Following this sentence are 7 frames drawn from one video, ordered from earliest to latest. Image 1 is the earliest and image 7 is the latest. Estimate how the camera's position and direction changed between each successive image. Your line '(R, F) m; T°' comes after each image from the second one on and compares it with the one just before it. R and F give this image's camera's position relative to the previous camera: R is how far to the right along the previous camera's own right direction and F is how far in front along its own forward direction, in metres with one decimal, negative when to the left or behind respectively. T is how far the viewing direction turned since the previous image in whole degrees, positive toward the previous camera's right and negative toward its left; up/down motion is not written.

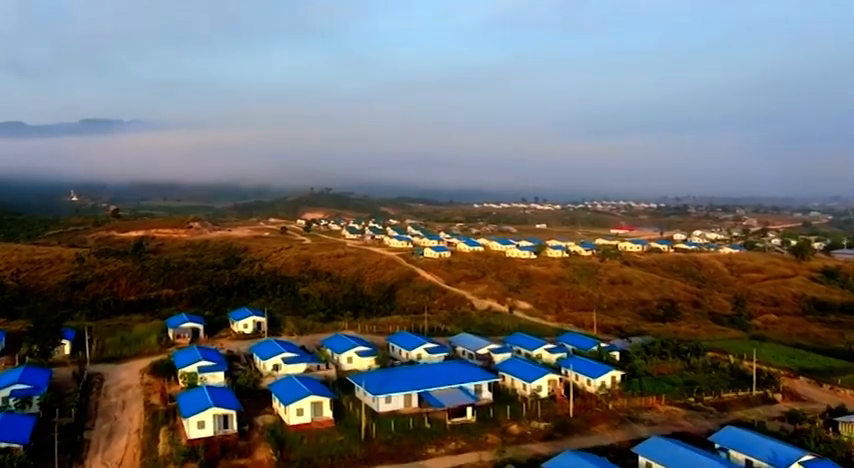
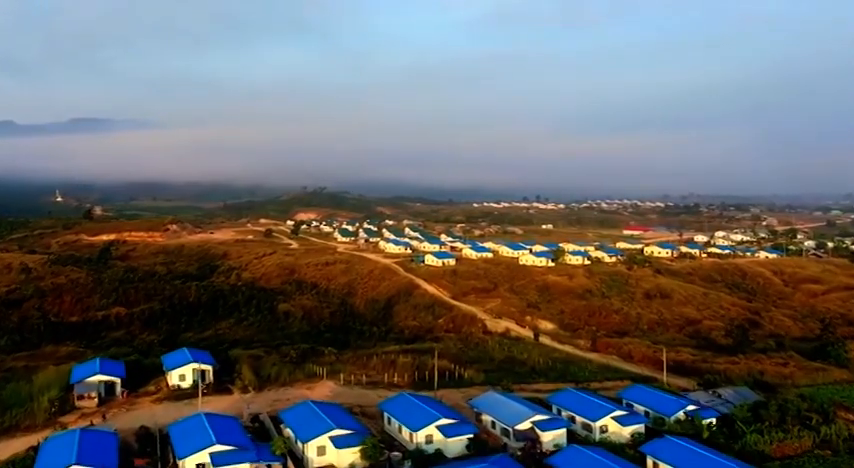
(-0.3, +9.3) m; 0°
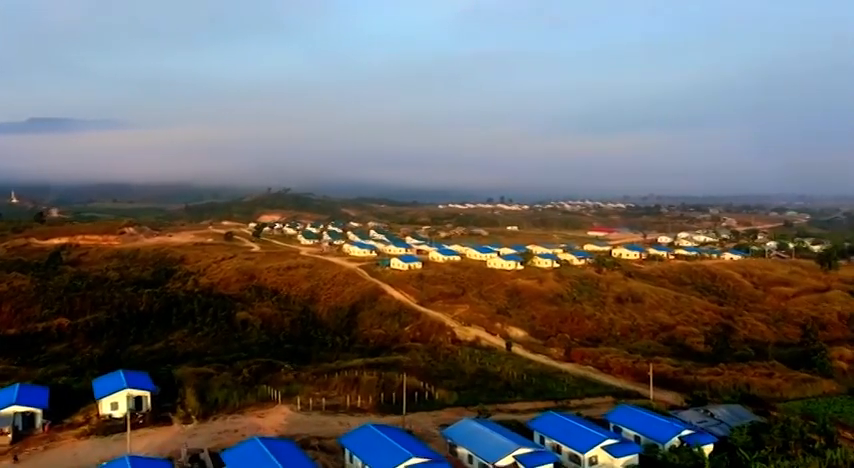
(-0.1, +2.3) m; +3°
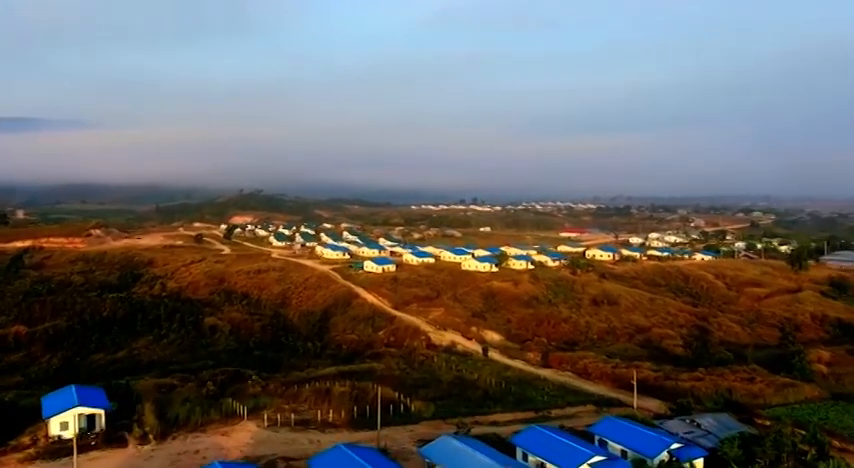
(-0.1, +1.0) m; +2°
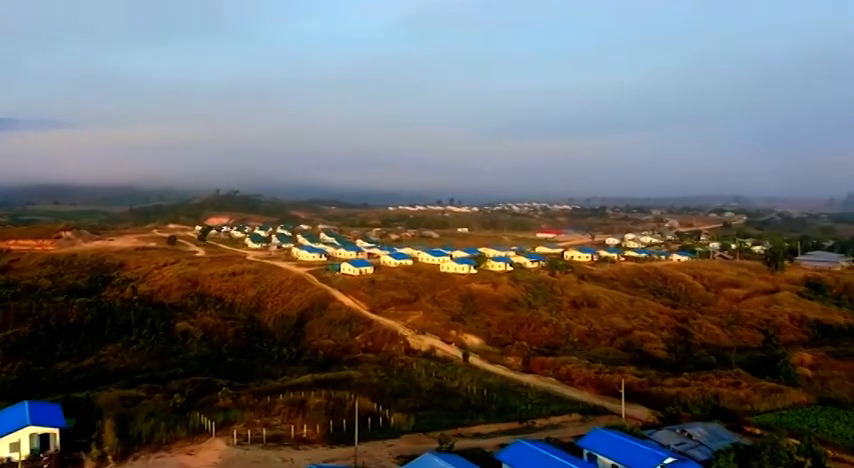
(-0.1, +0.9) m; +2°
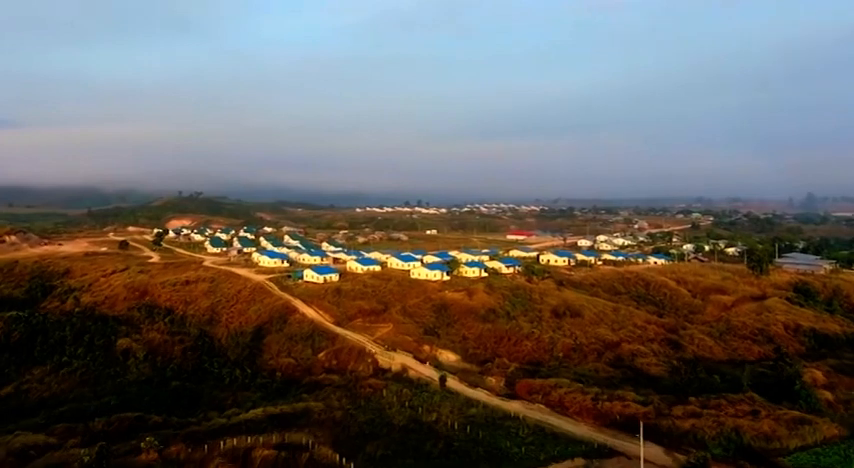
(-0.2, +4.1) m; +3°
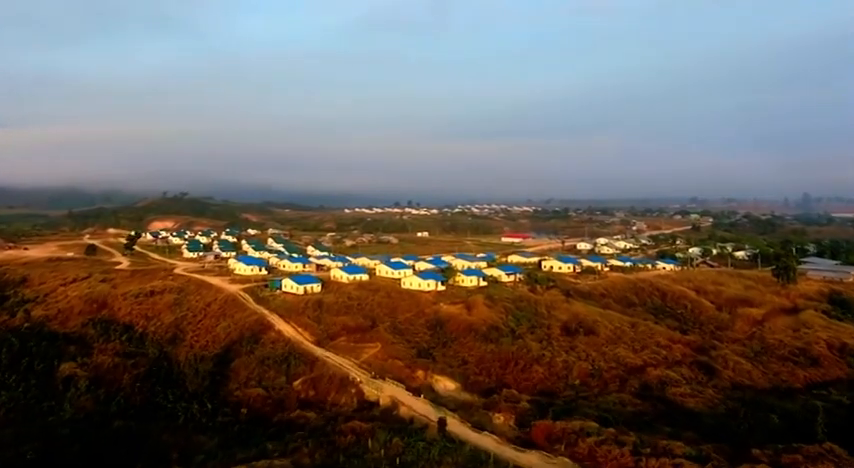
(-0.1, +5.8) m; +1°
